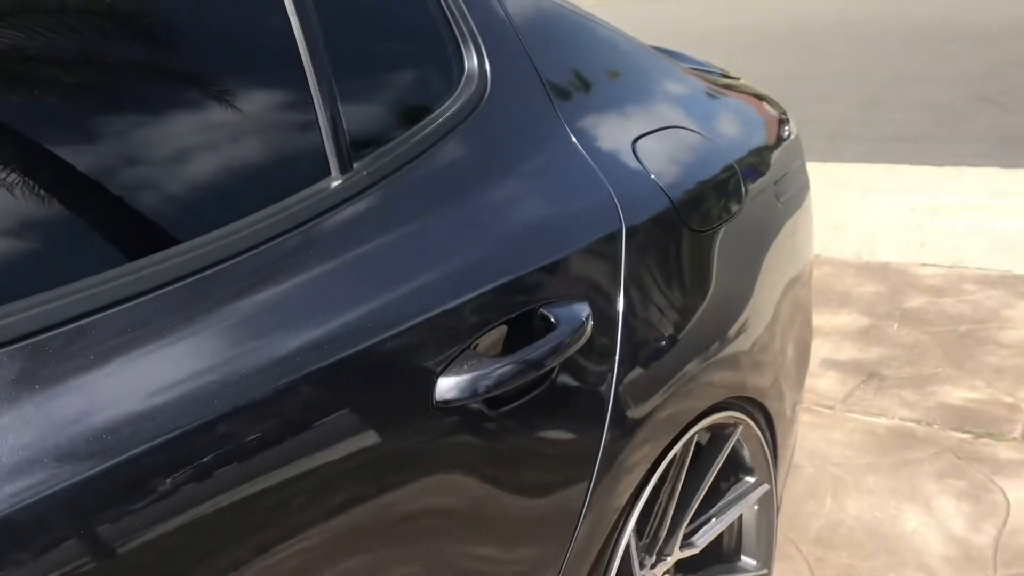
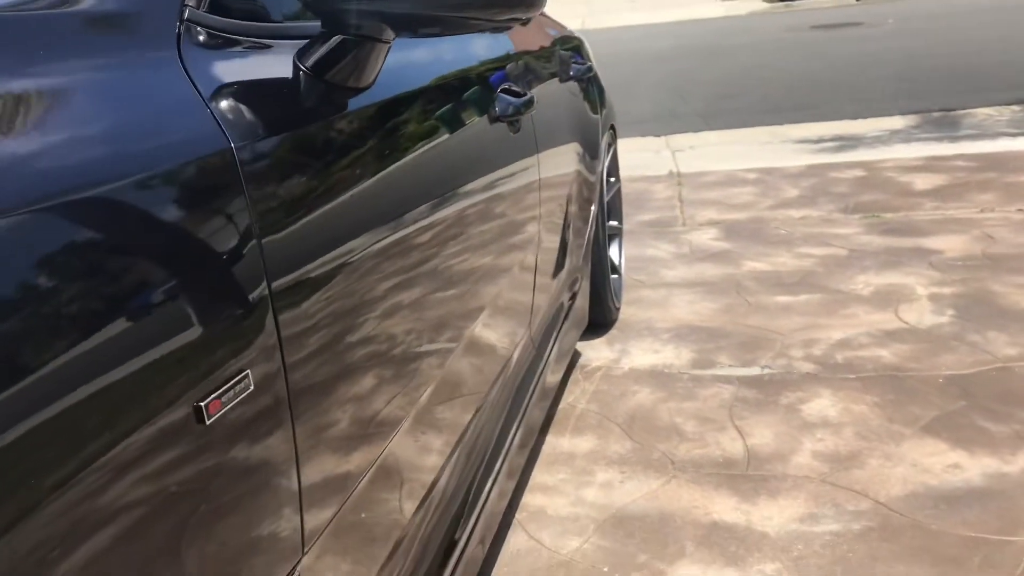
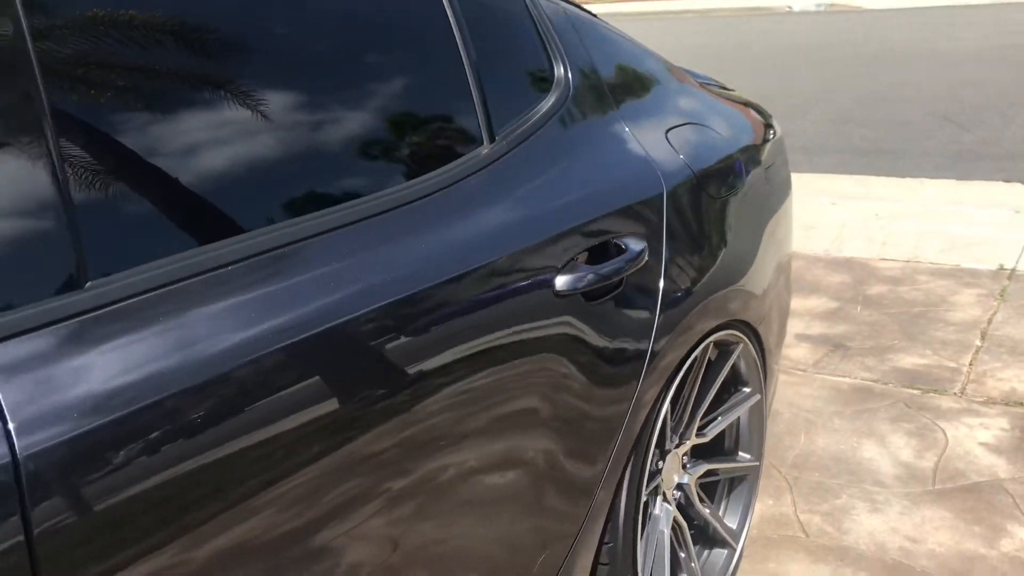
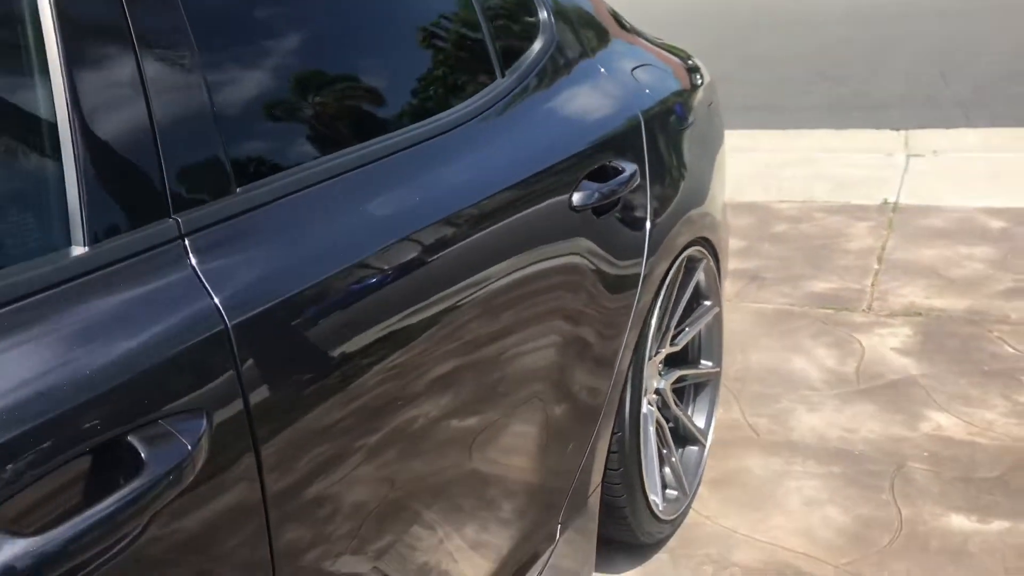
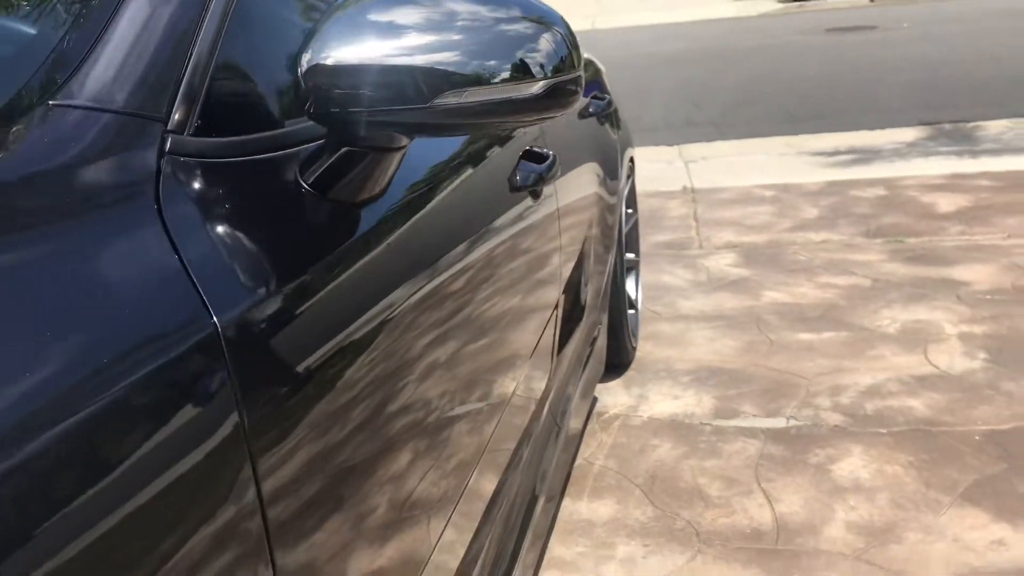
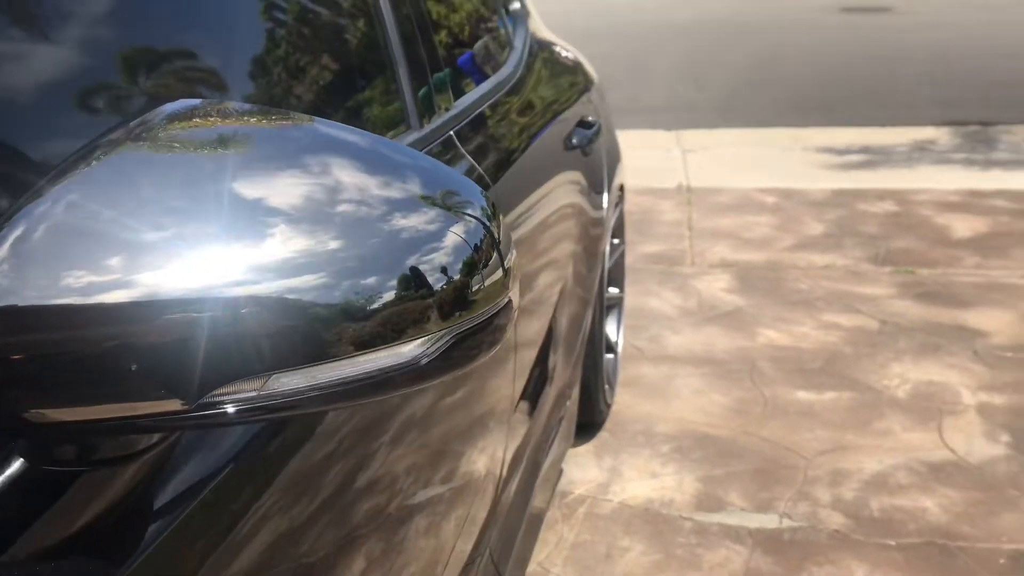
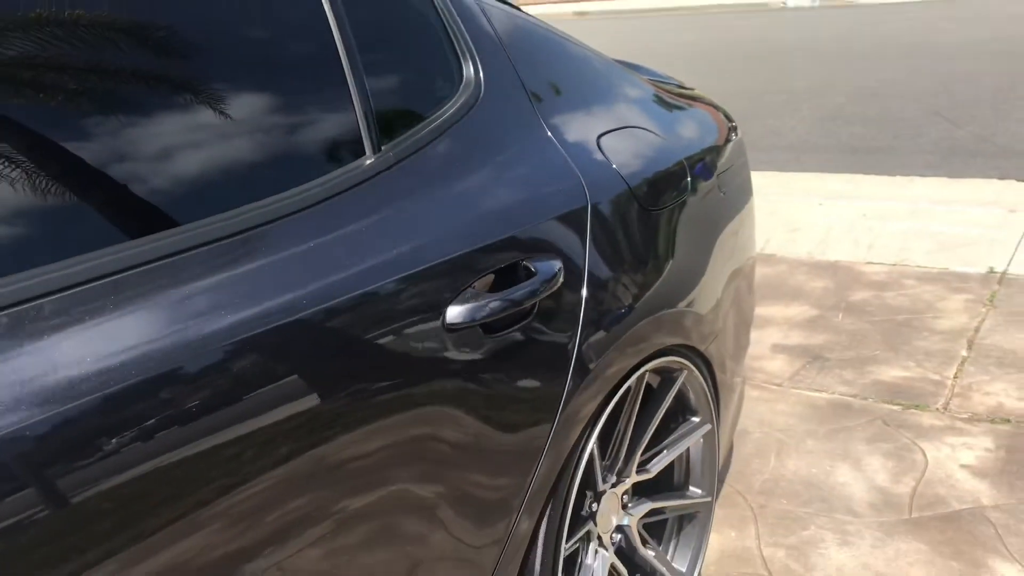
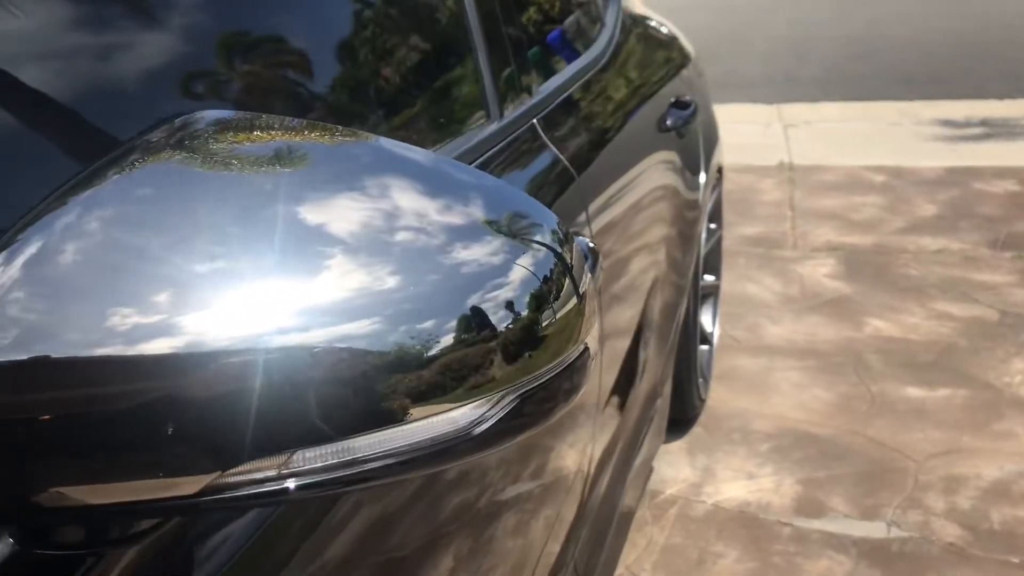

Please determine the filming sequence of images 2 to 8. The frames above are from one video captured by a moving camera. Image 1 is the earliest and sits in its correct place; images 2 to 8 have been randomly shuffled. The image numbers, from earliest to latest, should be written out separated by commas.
7, 3, 4, 8, 6, 5, 2
